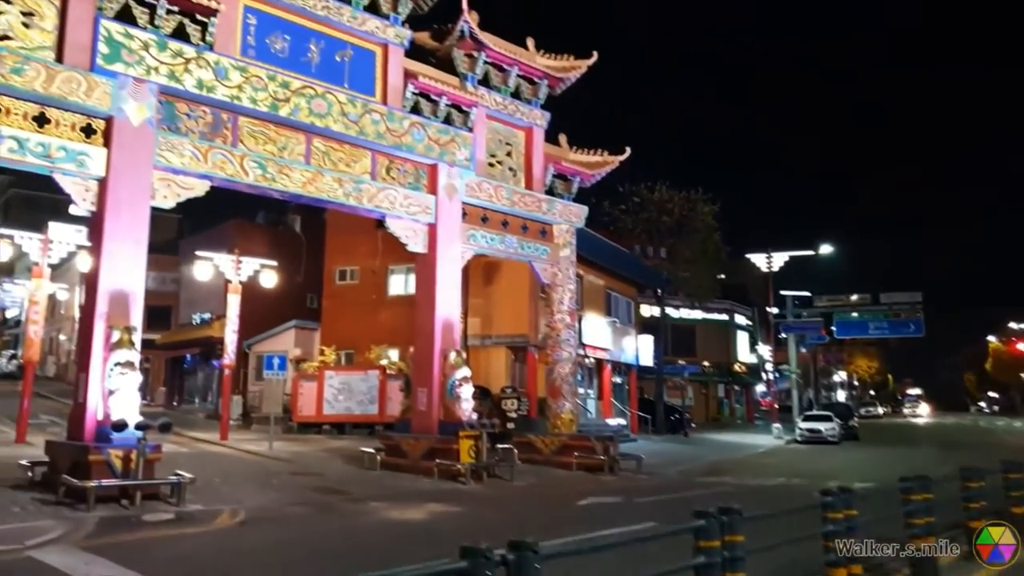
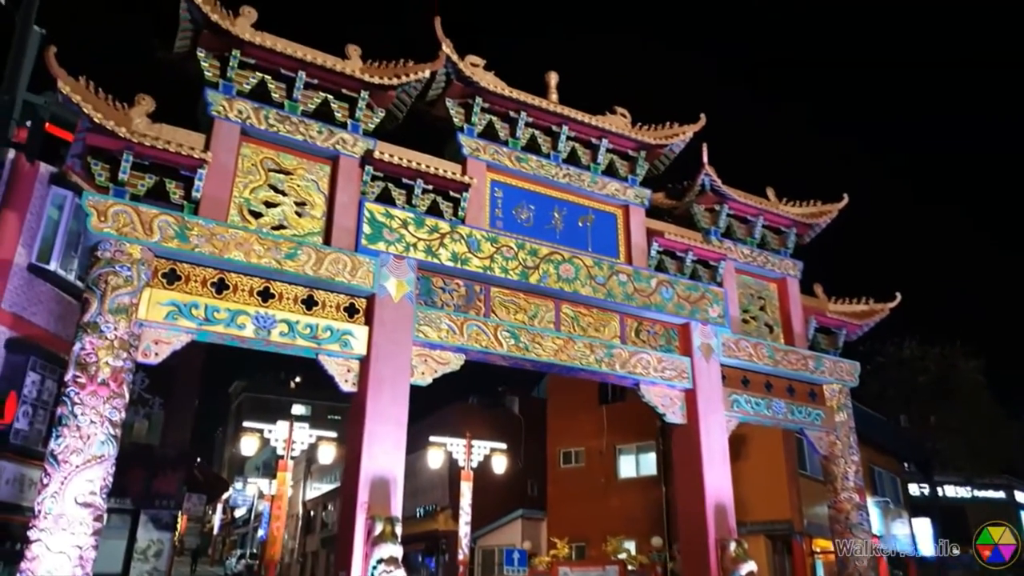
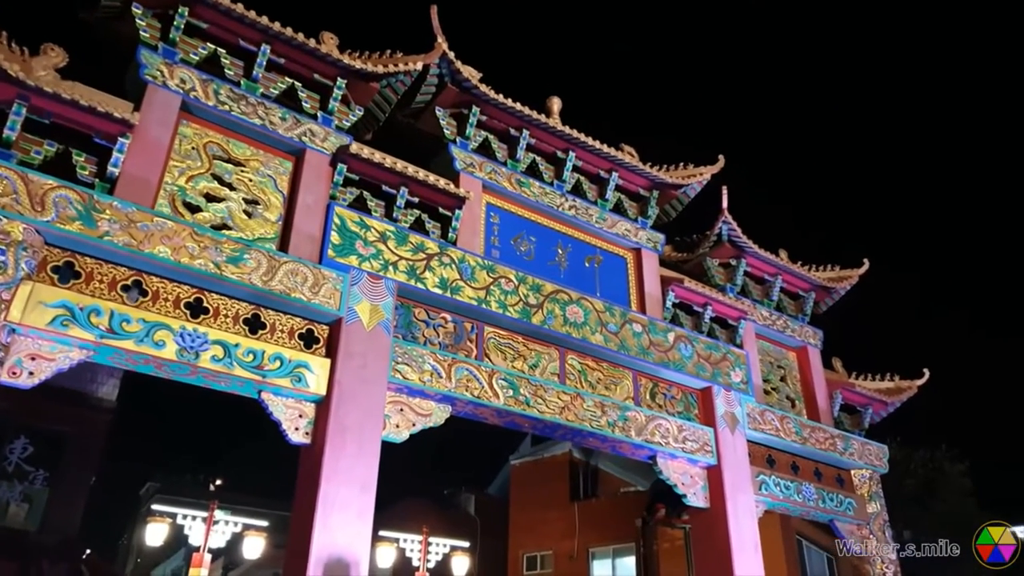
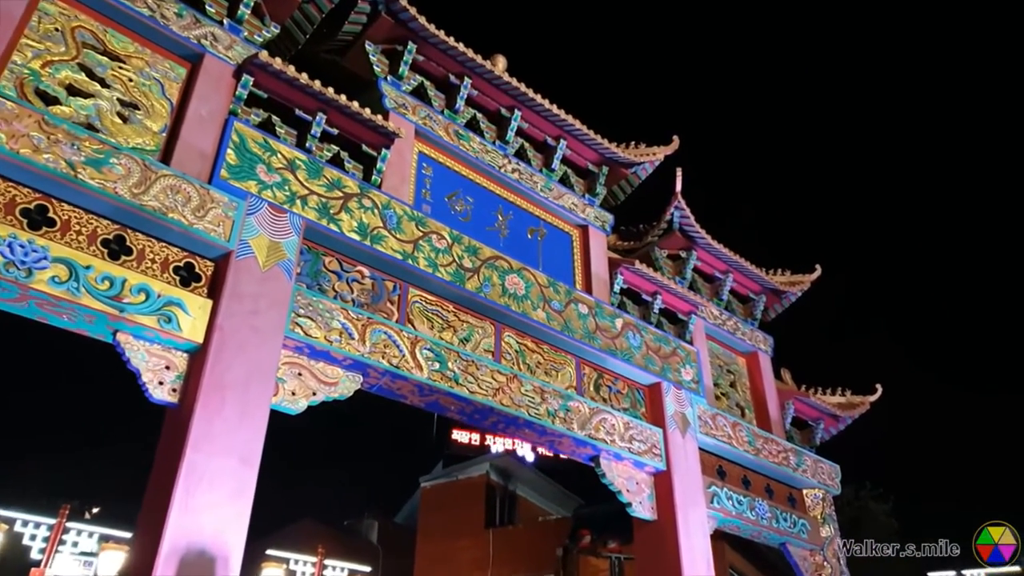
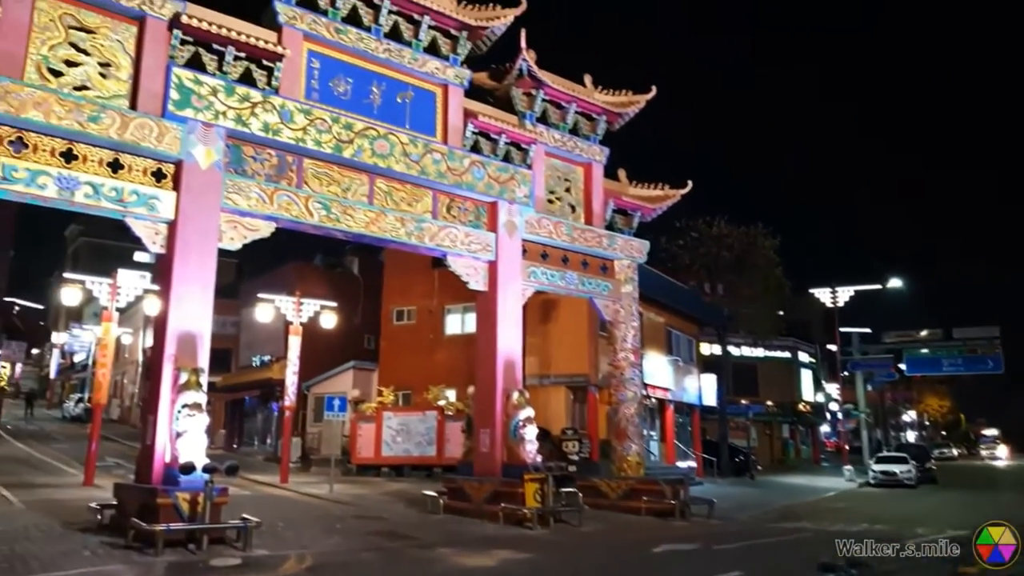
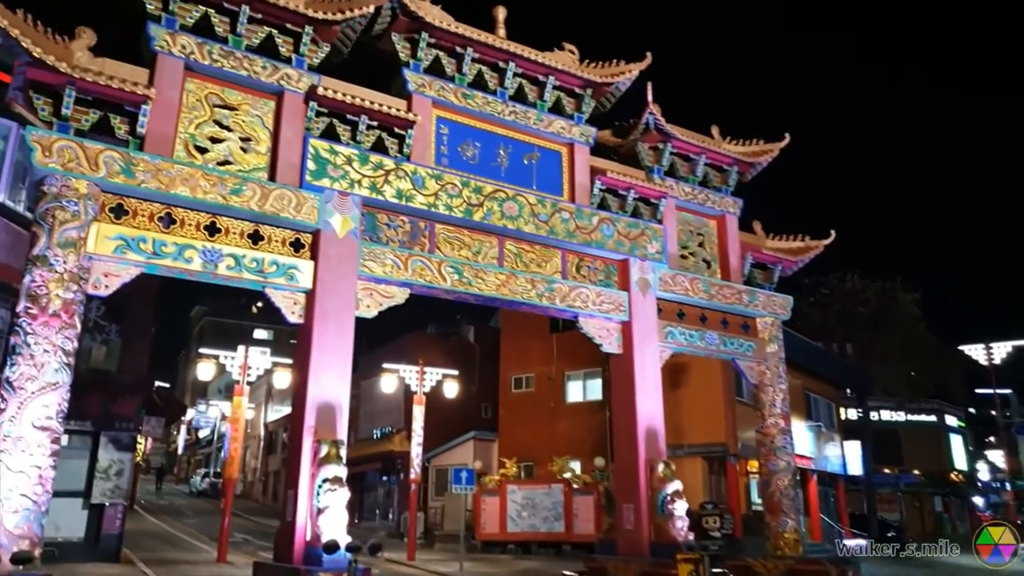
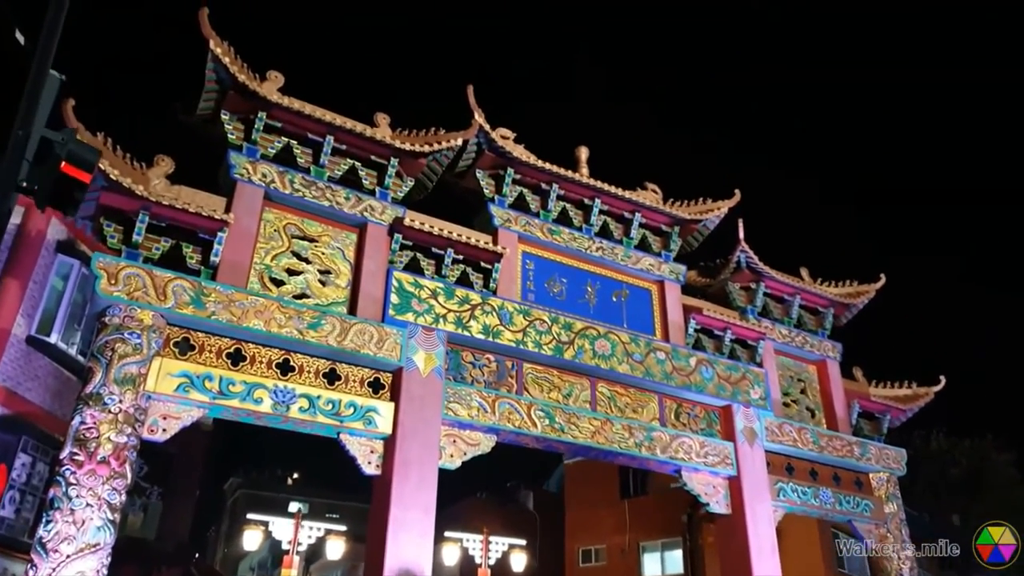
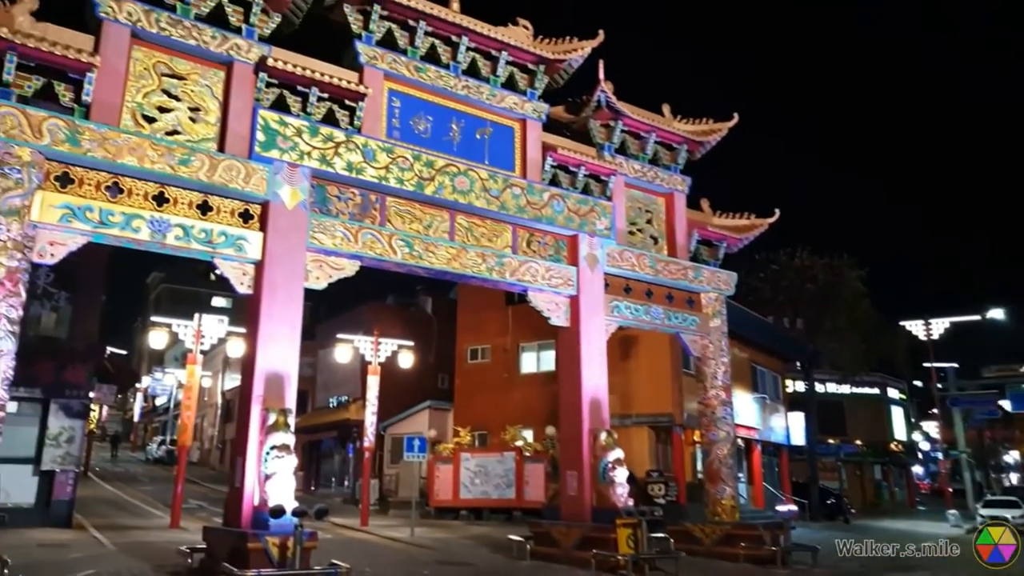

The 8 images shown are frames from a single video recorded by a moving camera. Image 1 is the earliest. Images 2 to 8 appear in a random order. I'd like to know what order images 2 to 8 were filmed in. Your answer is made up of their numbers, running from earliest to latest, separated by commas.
5, 8, 6, 2, 7, 3, 4
